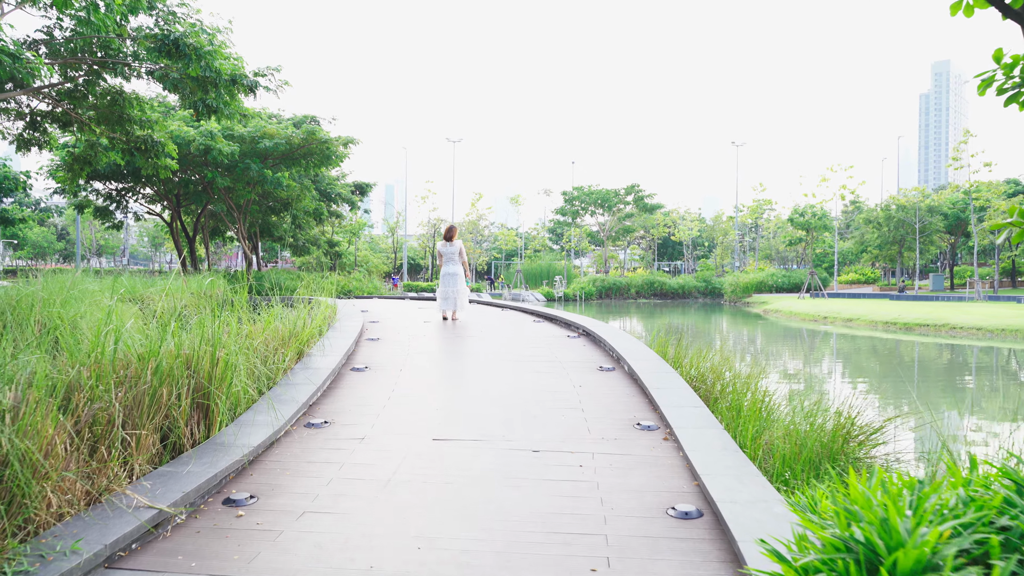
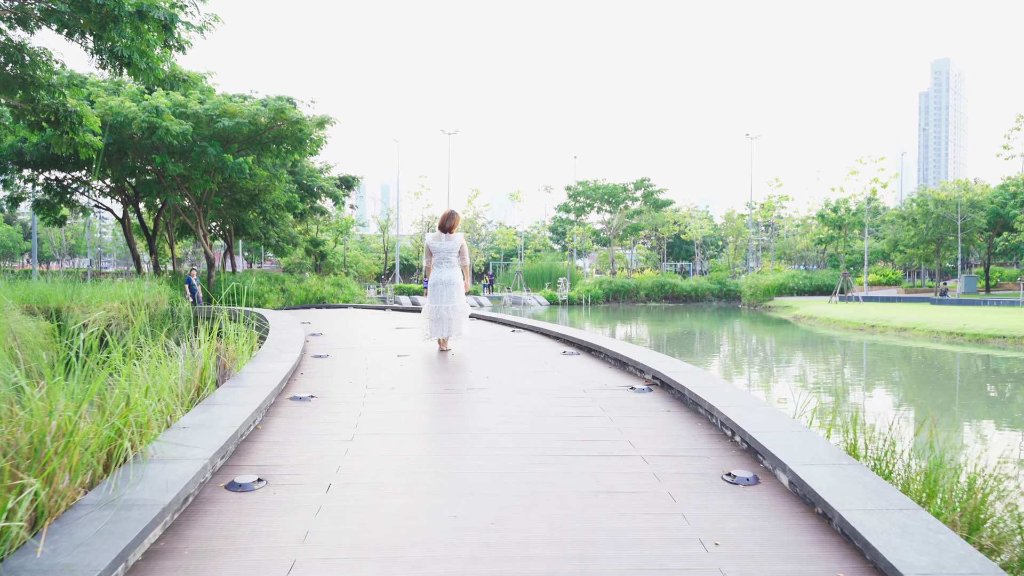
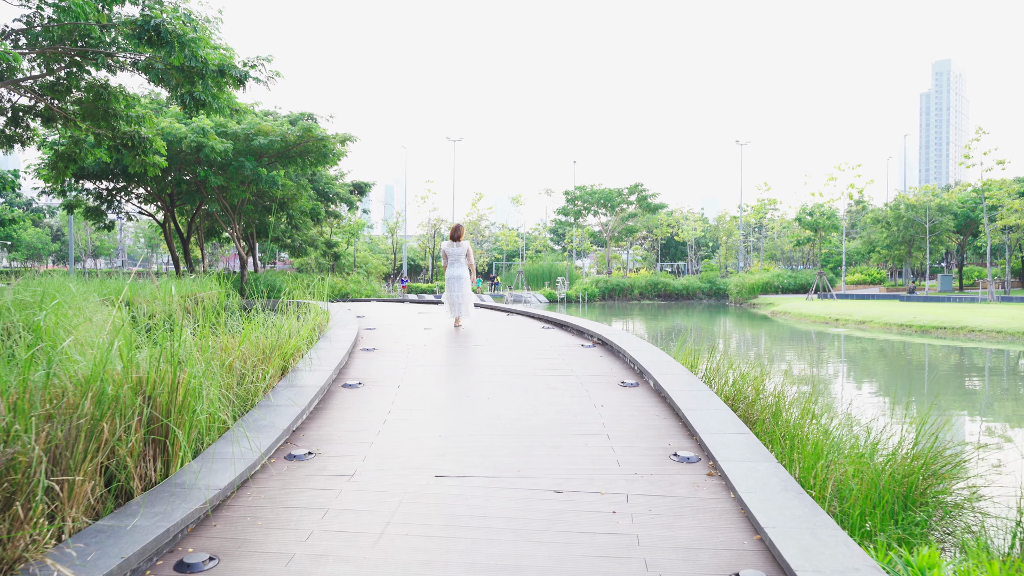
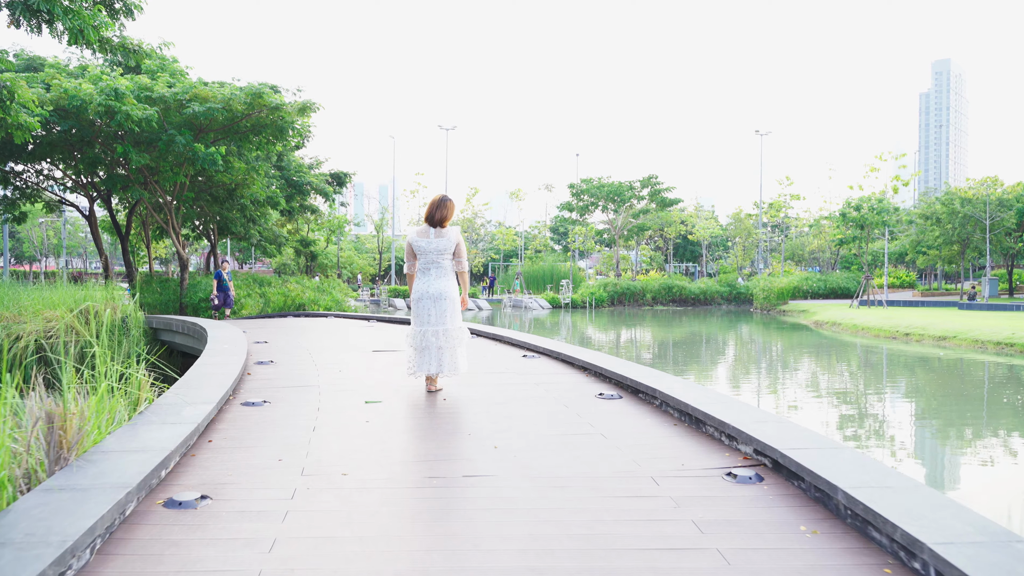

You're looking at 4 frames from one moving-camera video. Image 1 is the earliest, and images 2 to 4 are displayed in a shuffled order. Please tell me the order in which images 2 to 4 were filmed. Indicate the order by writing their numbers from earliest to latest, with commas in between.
3, 2, 4
